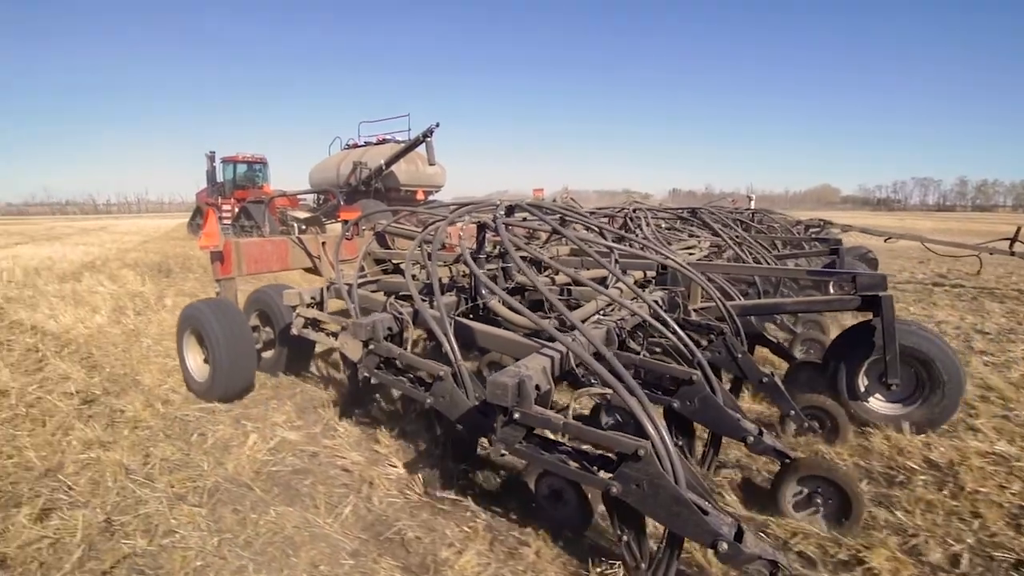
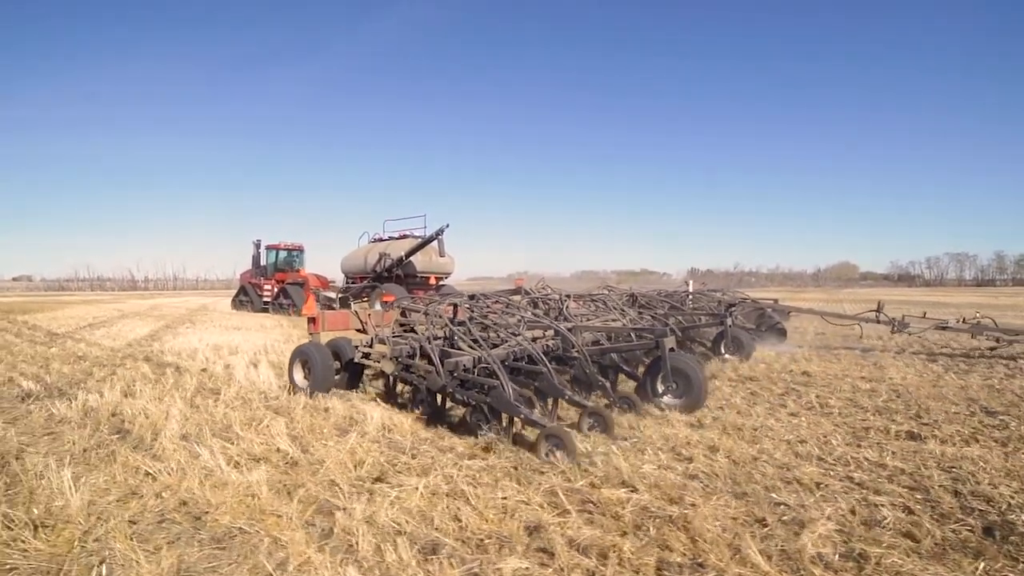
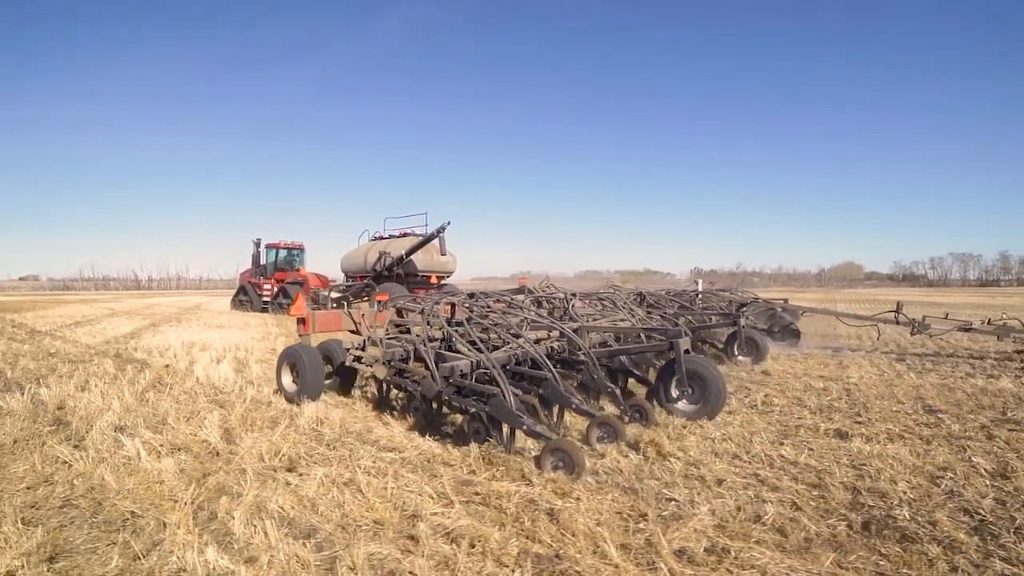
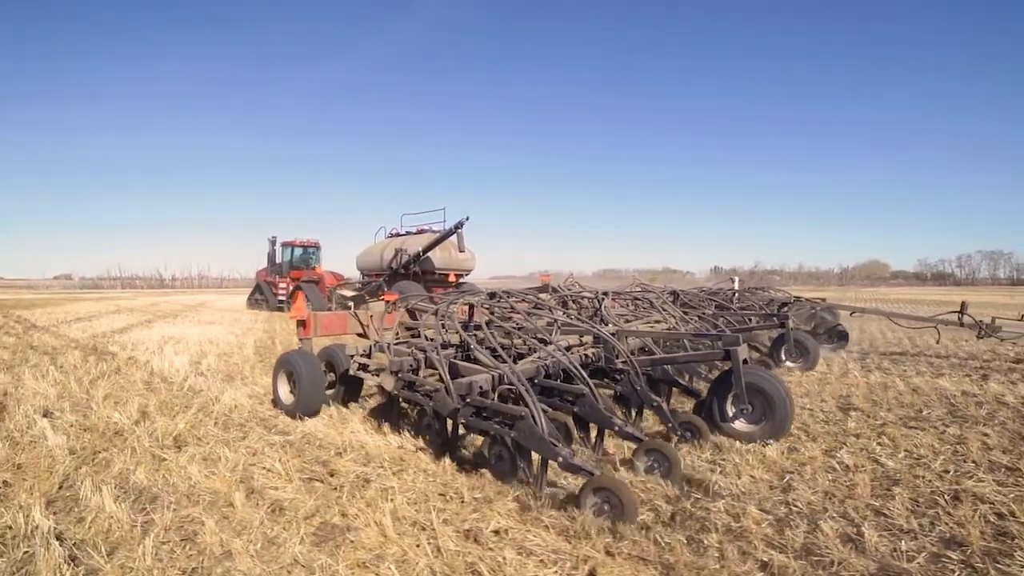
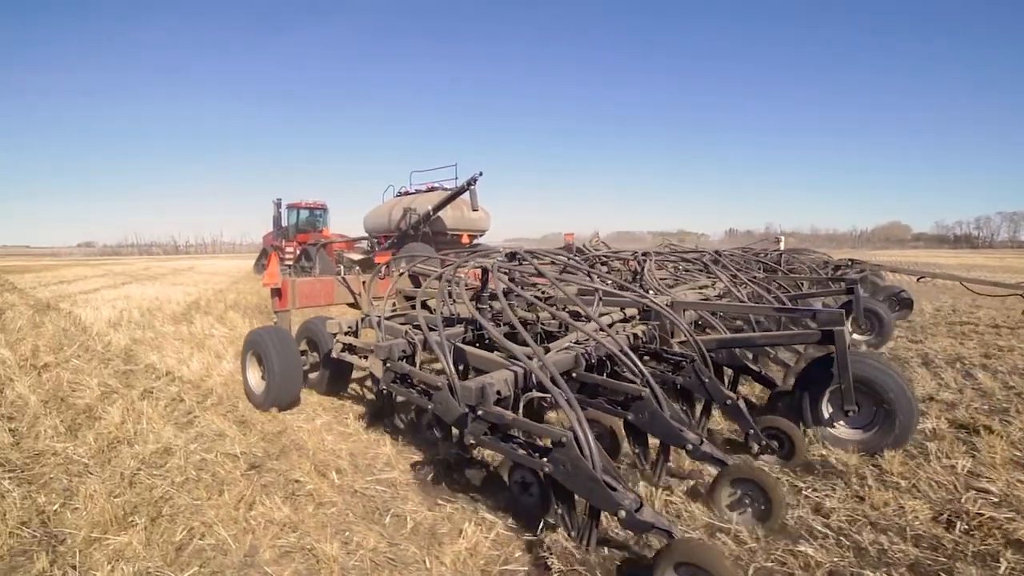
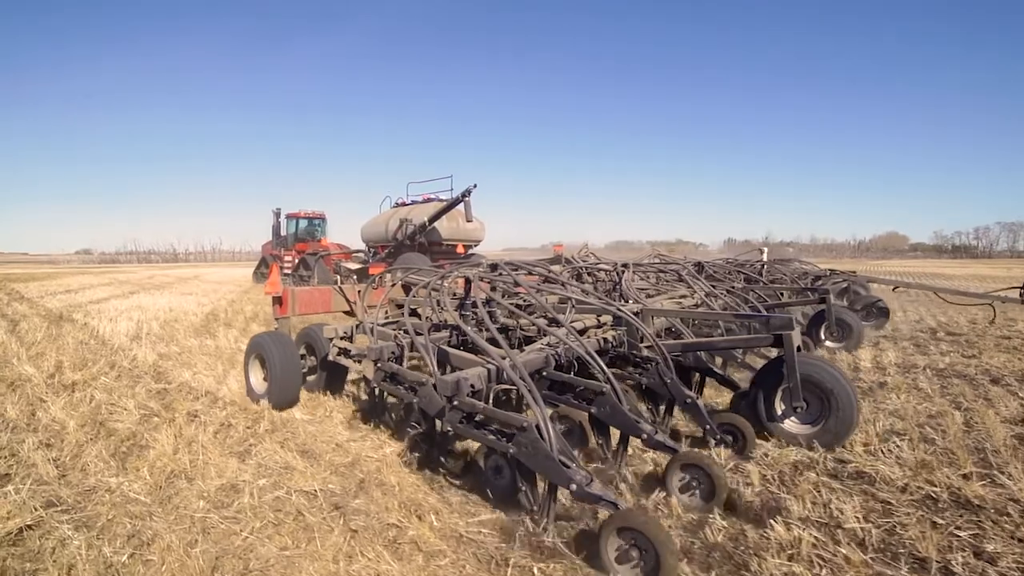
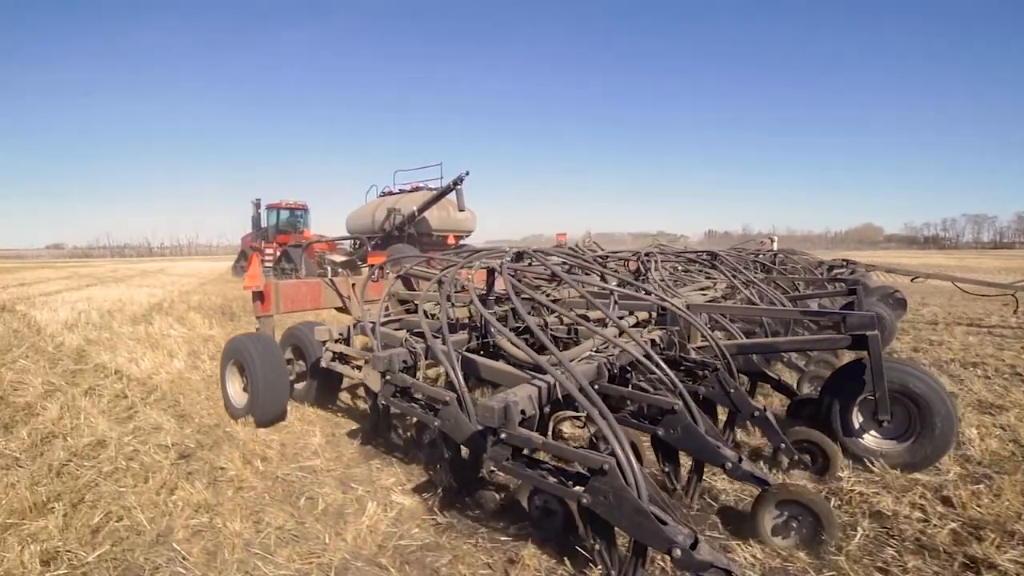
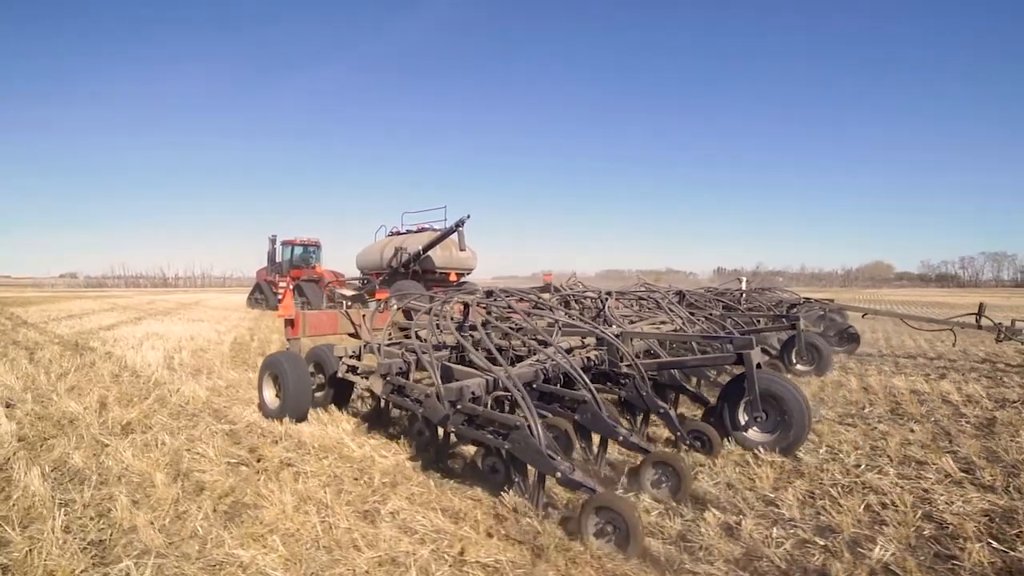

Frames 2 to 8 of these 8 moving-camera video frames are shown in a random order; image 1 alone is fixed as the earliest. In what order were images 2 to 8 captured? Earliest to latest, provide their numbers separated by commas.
7, 5, 6, 8, 4, 3, 2
